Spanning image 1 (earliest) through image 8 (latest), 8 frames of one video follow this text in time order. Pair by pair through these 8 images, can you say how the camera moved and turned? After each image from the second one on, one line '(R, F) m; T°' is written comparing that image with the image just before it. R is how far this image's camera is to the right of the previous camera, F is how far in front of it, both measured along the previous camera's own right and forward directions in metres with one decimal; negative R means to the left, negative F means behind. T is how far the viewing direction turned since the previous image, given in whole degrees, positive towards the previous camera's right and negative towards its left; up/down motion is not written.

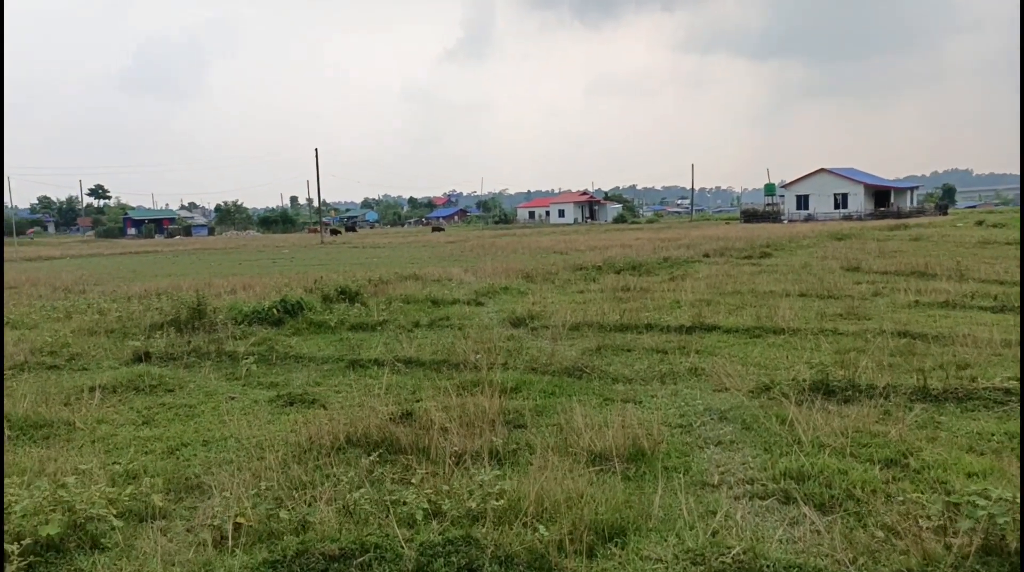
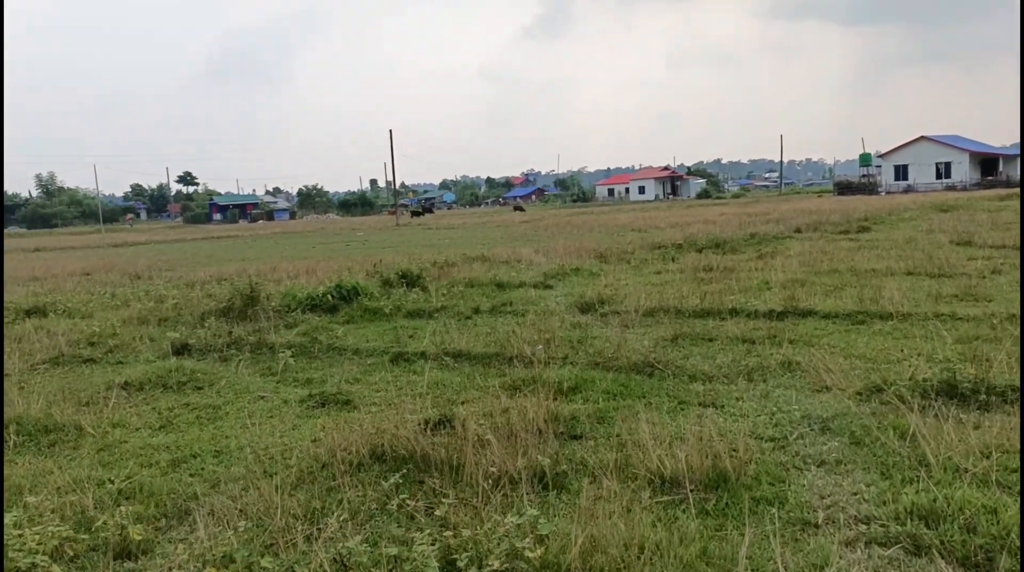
(+0.1, +0.7) m; -6°
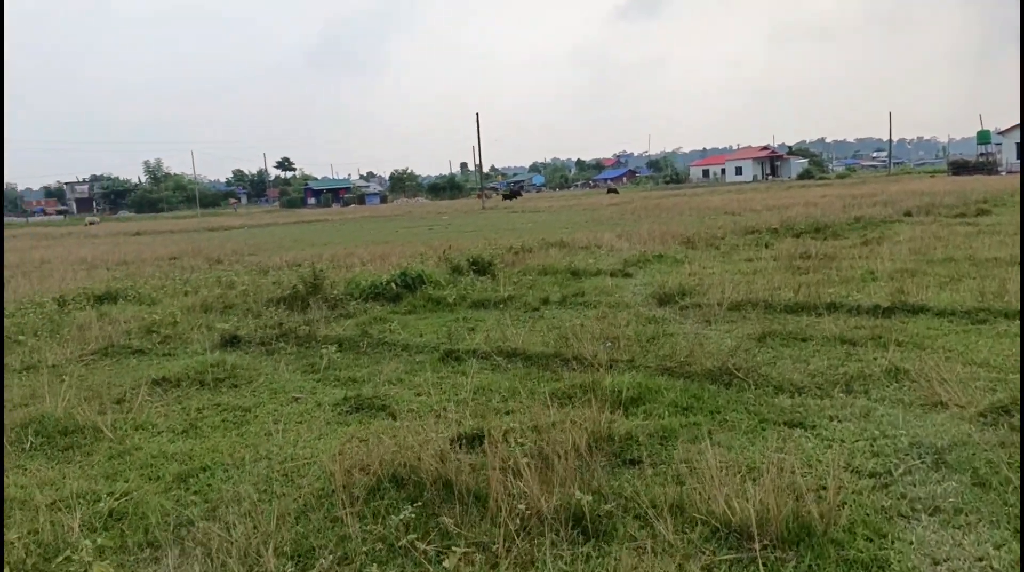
(+0.2, +0.5) m; -7°
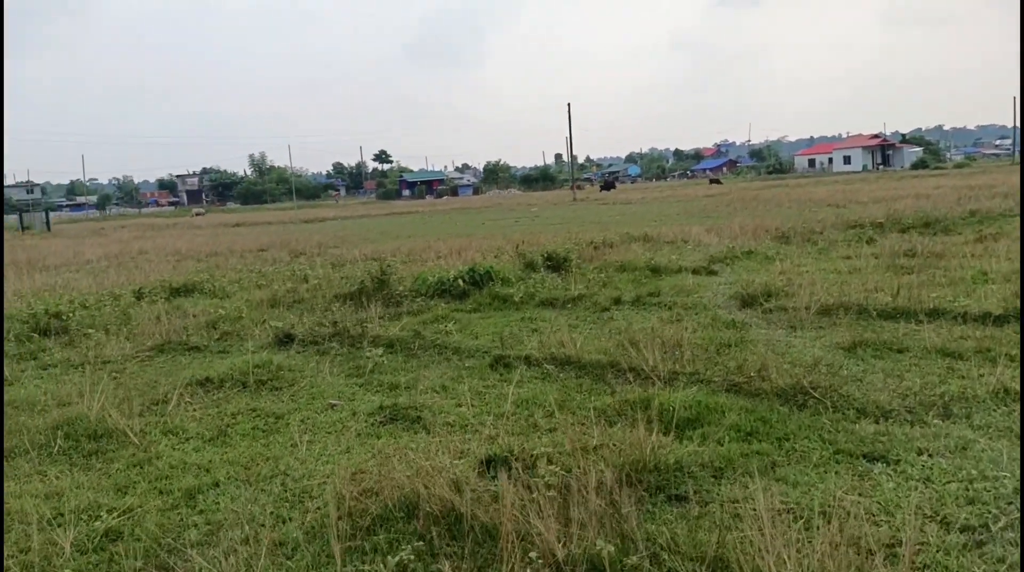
(+0.2, +0.3) m; -7°
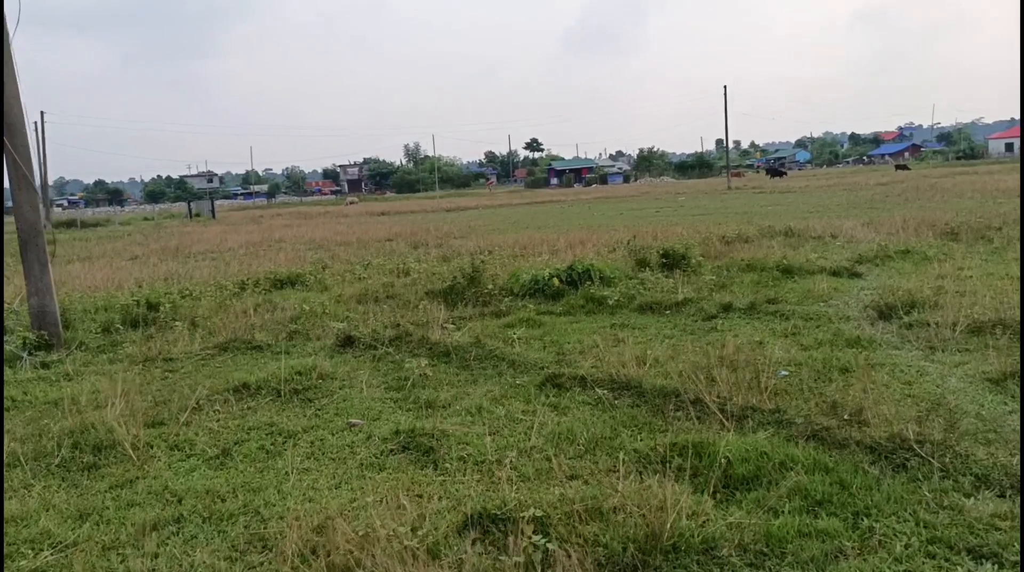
(+0.5, +0.6) m; -12°
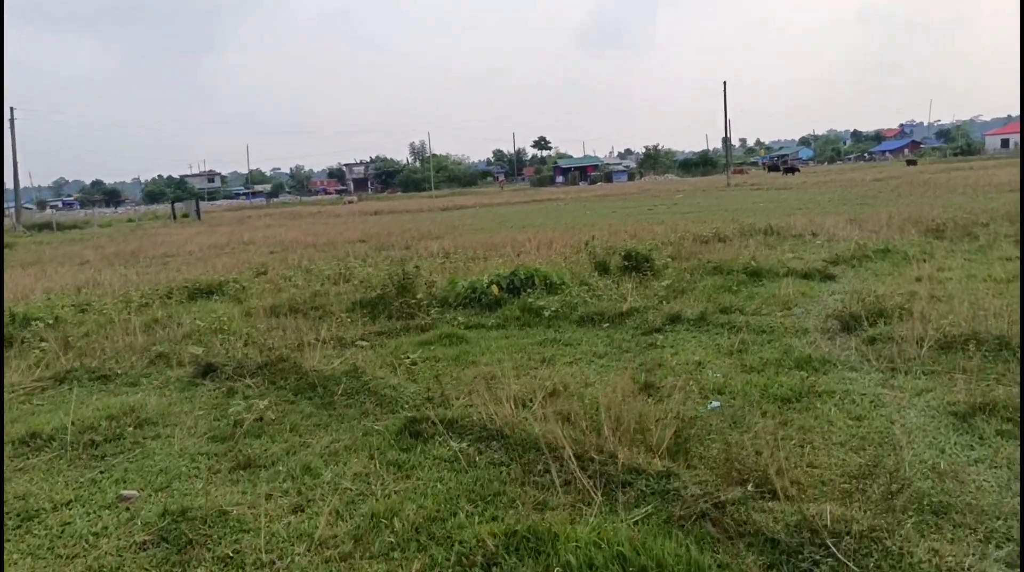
(+0.8, +0.9) m; -1°
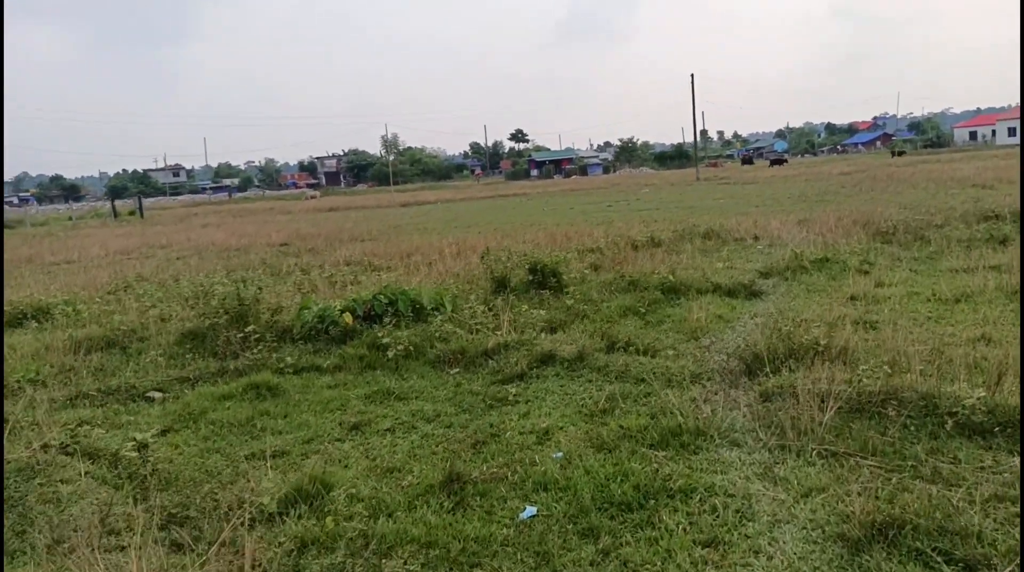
(+1.0, +1.2) m; +1°
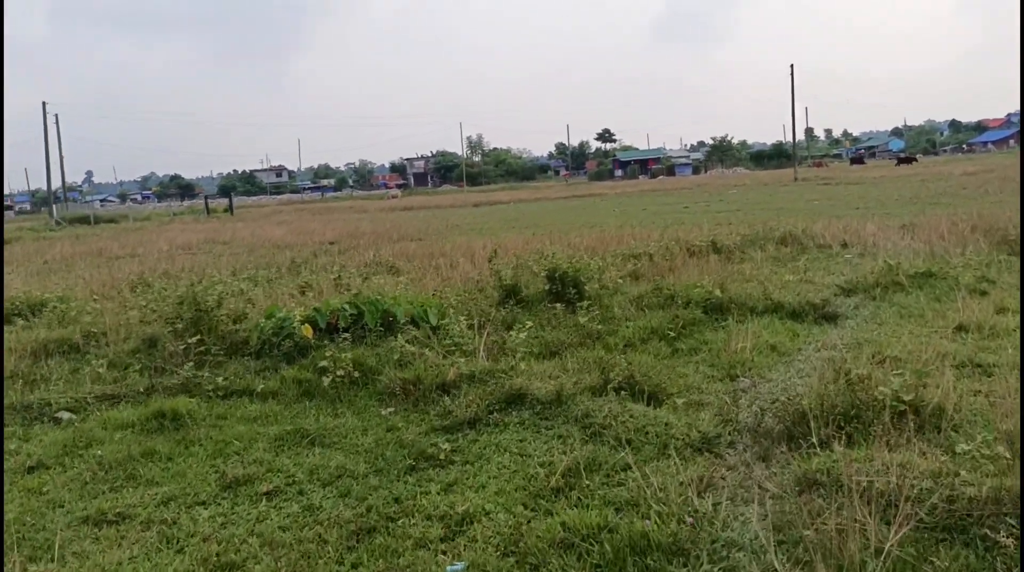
(+0.6, +1.2) m; -8°
